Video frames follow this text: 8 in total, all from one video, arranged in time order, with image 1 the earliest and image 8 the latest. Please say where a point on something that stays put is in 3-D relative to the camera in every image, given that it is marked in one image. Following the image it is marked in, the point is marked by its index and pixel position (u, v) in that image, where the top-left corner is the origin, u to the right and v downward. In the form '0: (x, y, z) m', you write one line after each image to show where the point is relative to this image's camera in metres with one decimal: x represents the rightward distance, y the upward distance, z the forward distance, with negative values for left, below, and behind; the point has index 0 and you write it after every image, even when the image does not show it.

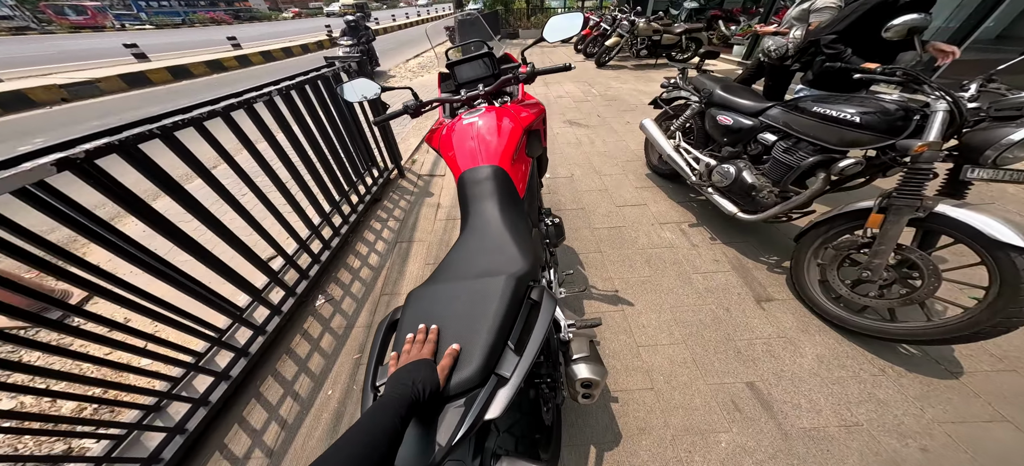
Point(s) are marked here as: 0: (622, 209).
0: (+1.1, +0.2, +2.7) m
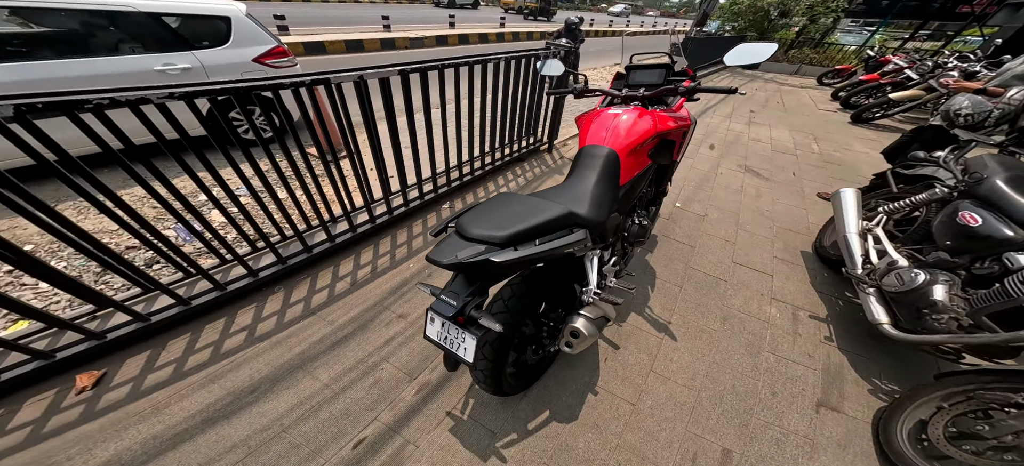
0: (+1.8, -0.3, +2.4) m
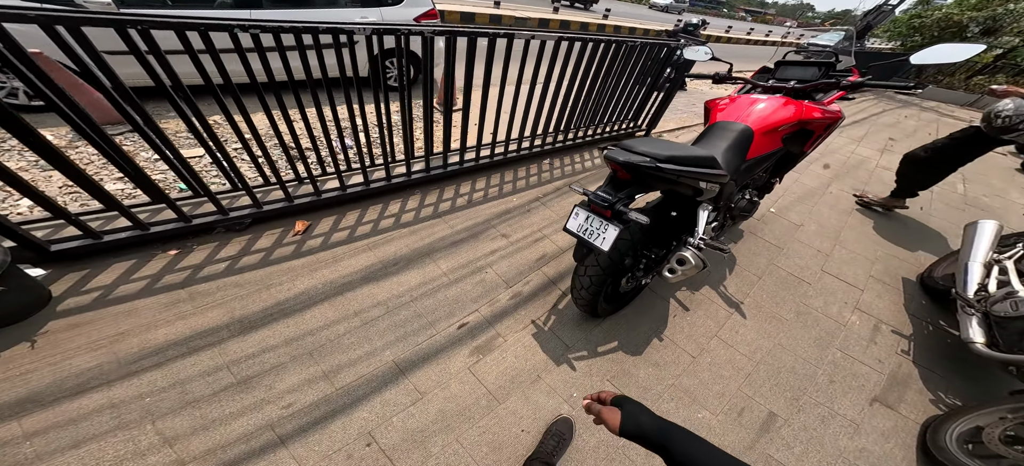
0: (+2.5, -0.3, +2.4) m
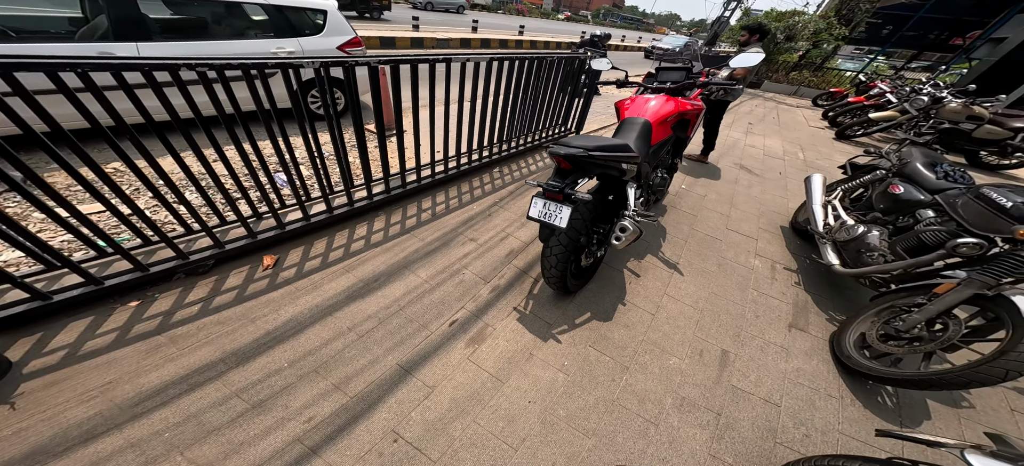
0: (+2.2, 0.0, +3.0) m
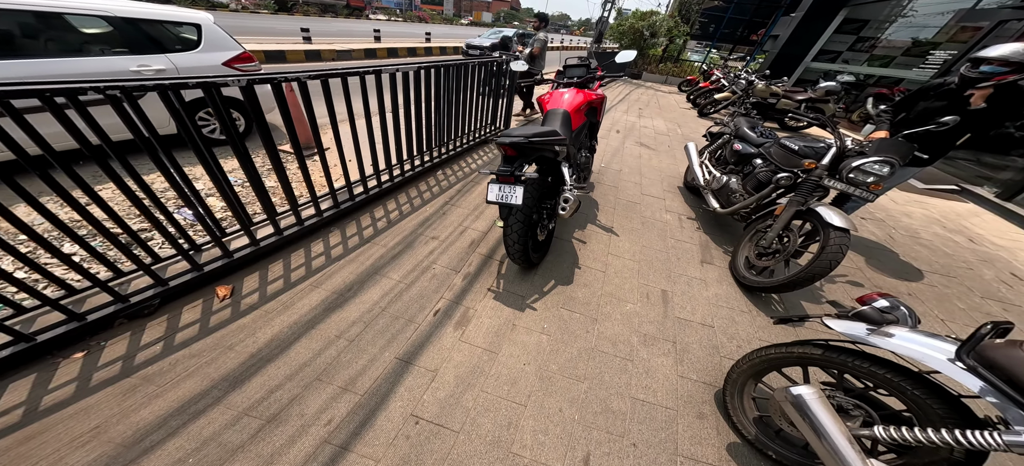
0: (+1.6, +0.4, +3.6) m
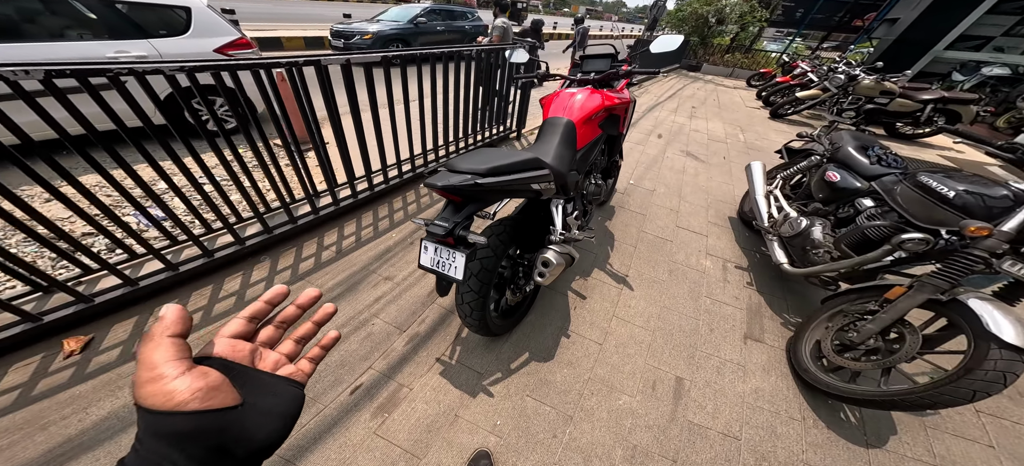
0: (+1.6, 0.0, +2.8) m
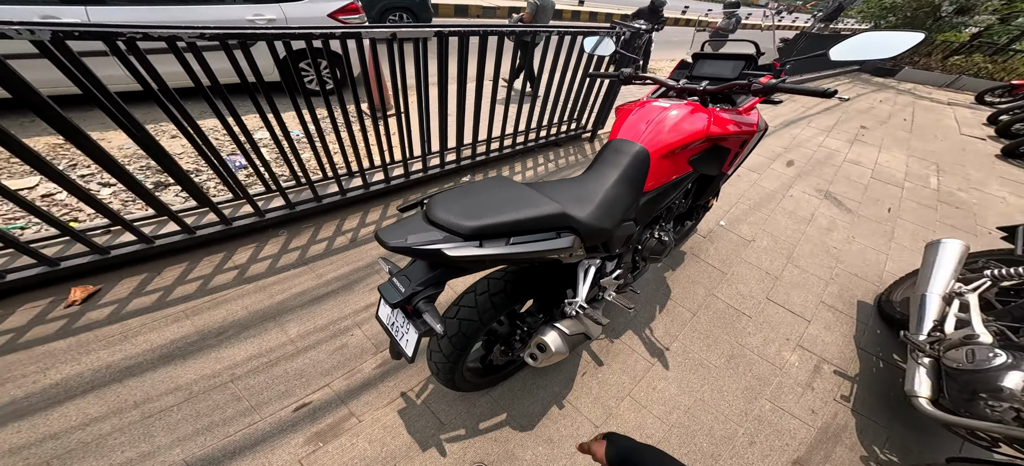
0: (+1.8, -0.5, +2.1) m
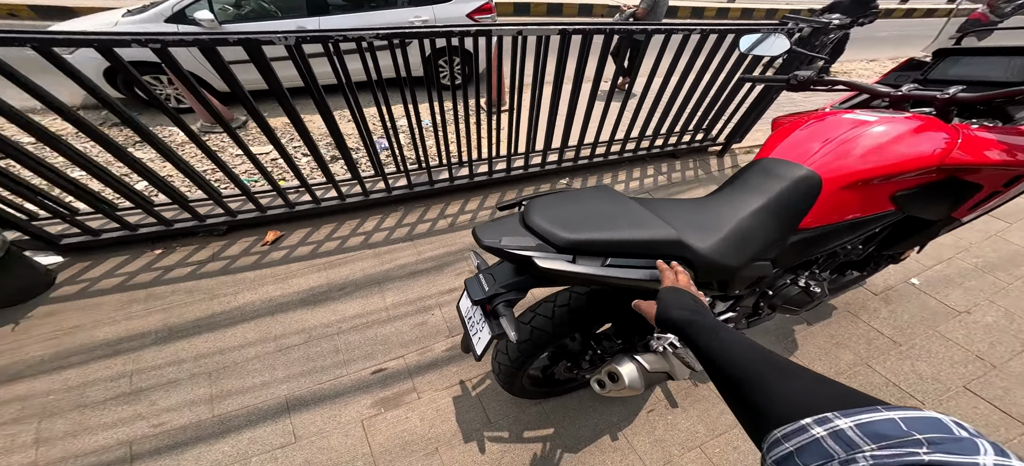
0: (+2.2, -0.9, +1.4) m
